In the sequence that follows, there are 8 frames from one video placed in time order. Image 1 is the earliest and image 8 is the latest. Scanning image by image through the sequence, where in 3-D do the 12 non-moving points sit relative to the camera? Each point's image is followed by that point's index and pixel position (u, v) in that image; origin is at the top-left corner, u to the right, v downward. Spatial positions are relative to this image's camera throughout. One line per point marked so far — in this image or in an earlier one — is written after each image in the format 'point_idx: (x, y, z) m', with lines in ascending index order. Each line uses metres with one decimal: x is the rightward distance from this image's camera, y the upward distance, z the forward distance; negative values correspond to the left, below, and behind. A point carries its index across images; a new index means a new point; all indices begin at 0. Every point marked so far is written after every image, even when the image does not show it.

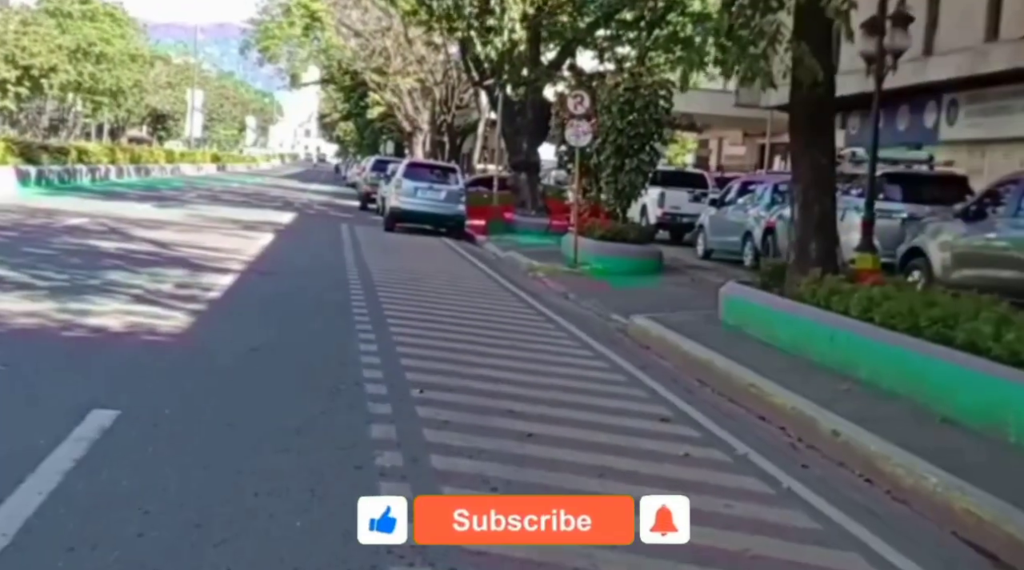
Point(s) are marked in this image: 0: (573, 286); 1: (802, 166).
0: (+1.0, 0.0, +20.0) m
1: (+3.2, +1.3, +12.9) m
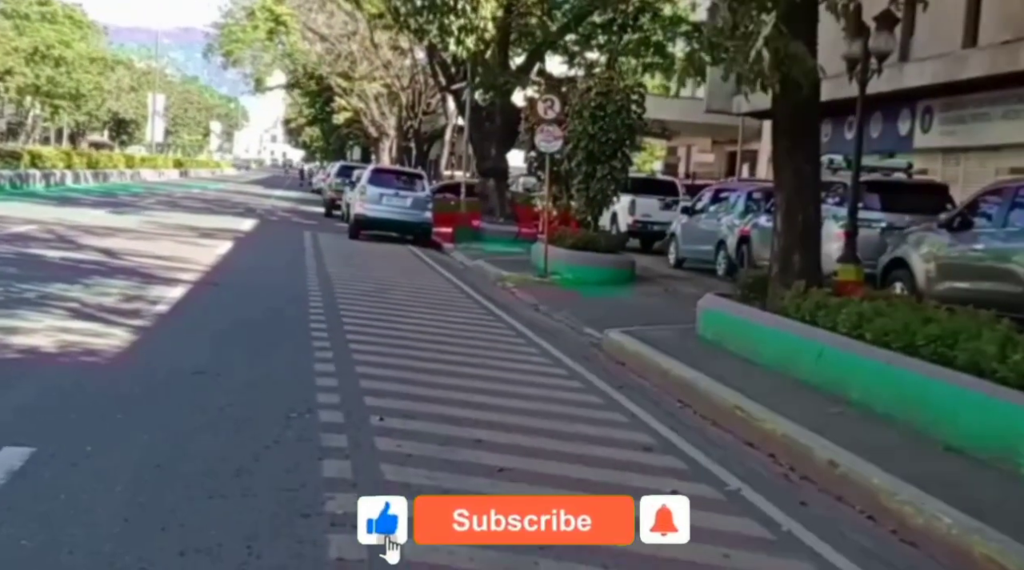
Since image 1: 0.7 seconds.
0: (+0.5, -0.2, +19.3) m
1: (+2.9, +1.2, +12.3) m
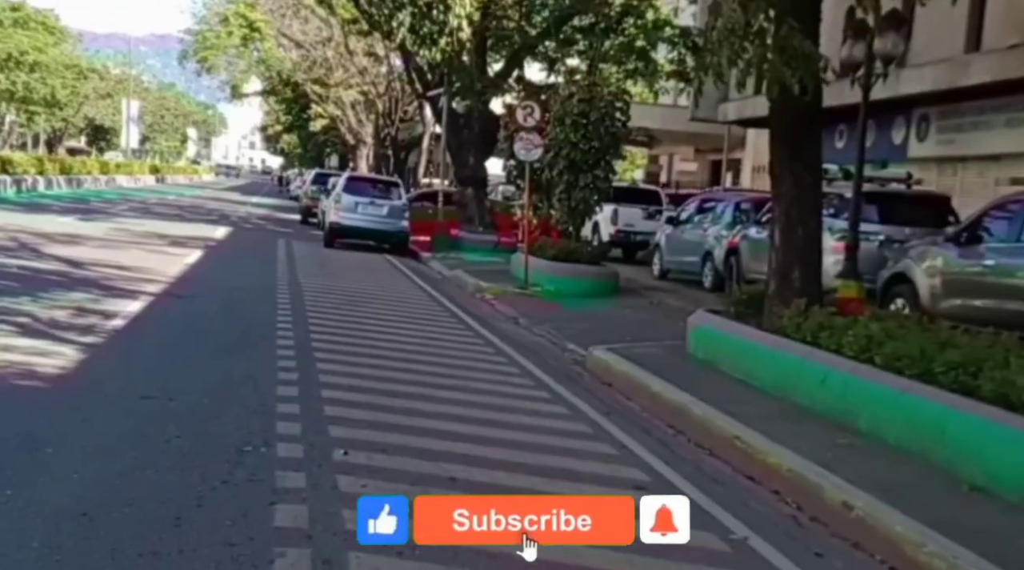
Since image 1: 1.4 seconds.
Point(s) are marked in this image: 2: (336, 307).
0: (+0.2, -0.4, +18.5) m
1: (+2.7, +1.0, +11.6) m
2: (-2.4, -0.3, +15.8) m
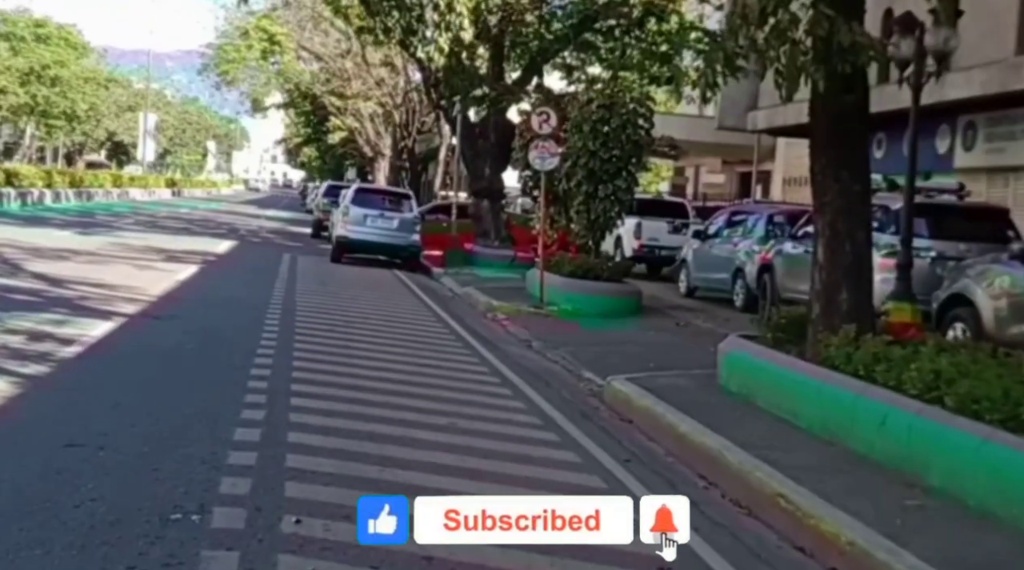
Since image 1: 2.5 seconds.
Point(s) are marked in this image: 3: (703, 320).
0: (+0.4, -0.6, +17.1) m
1: (+2.7, +0.8, +10.1) m
2: (-2.2, -0.5, +14.4) m
3: (+3.1, -0.6, +19.3) m
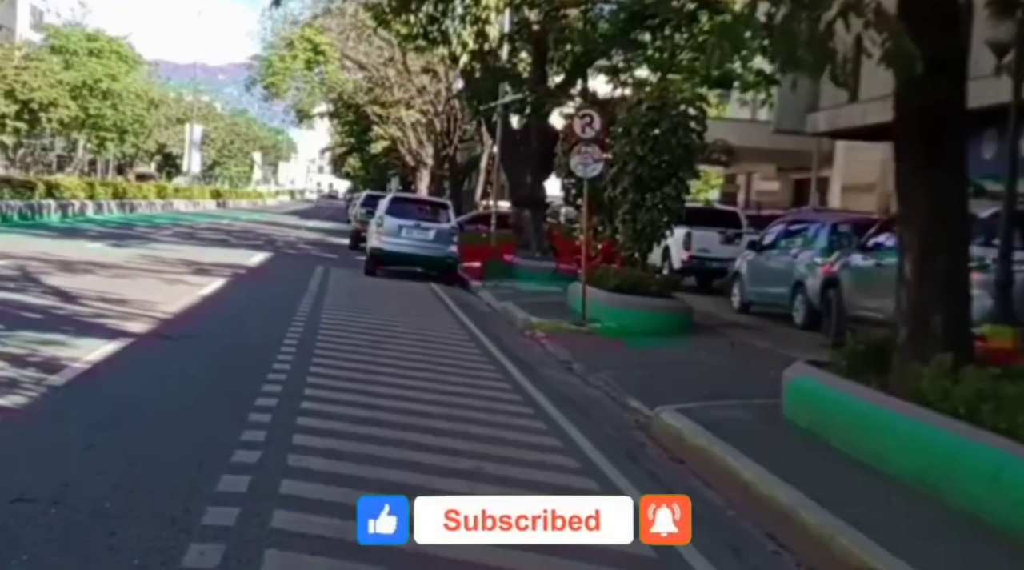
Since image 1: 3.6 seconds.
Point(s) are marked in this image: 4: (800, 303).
0: (+0.9, -0.9, +15.9) m
1: (+3.0, +0.7, +8.8) m
2: (-1.8, -0.7, +13.3) m
3: (+3.8, -0.8, +17.9) m
4: (+4.8, -0.3, +19.6) m
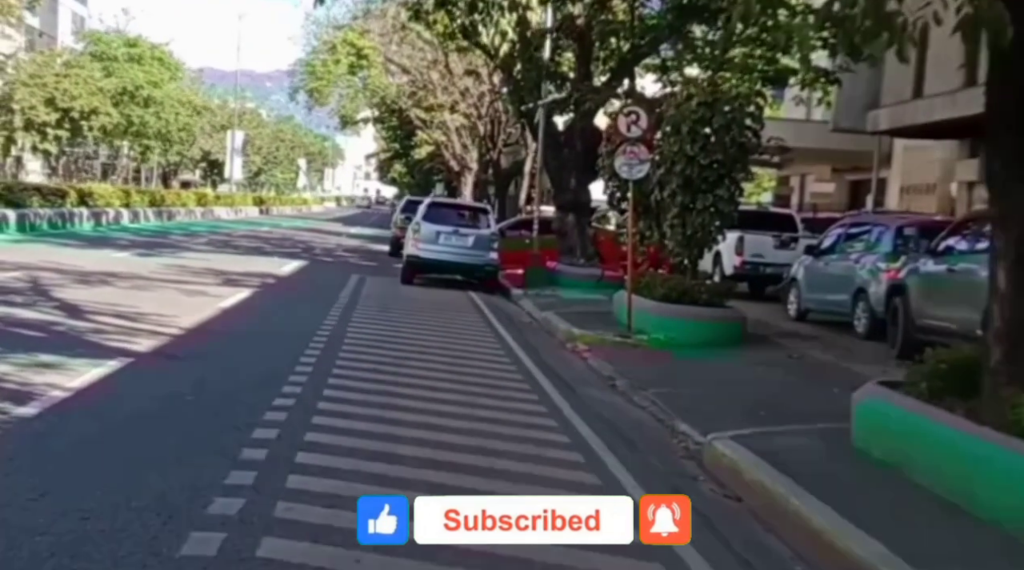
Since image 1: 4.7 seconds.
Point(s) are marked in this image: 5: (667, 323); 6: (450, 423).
0: (+1.4, -1.0, +14.7) m
1: (+3.2, +0.6, +7.6) m
2: (-1.4, -0.8, +12.2) m
3: (+4.3, -0.9, +16.6) m
4: (+5.4, -0.4, +18.3) m
5: (+2.3, -0.6, +16.9) m
6: (-0.5, -1.1, +9.5) m
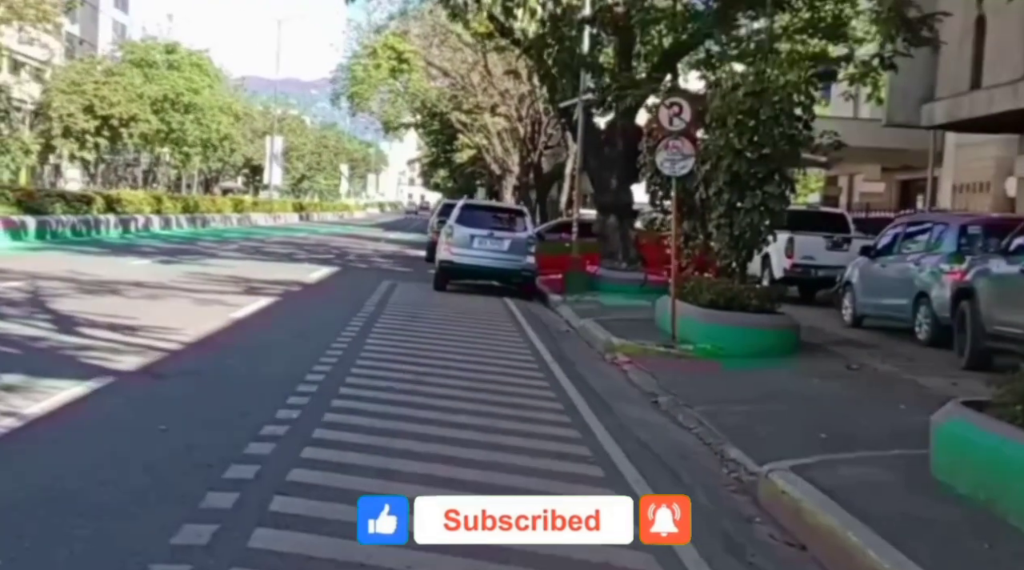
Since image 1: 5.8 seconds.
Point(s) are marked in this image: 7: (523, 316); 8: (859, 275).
0: (+1.8, -1.0, +13.5) m
1: (+3.3, +0.5, +6.3) m
2: (-1.1, -0.9, +11.1) m
3: (+4.8, -1.0, +15.2) m
4: (+5.9, -0.5, +16.9) m
5: (+2.7, -0.6, +15.6) m
6: (-0.3, -1.2, +8.3) m
7: (+0.2, -0.5, +19.9) m
8: (+5.8, +0.2, +19.5) m
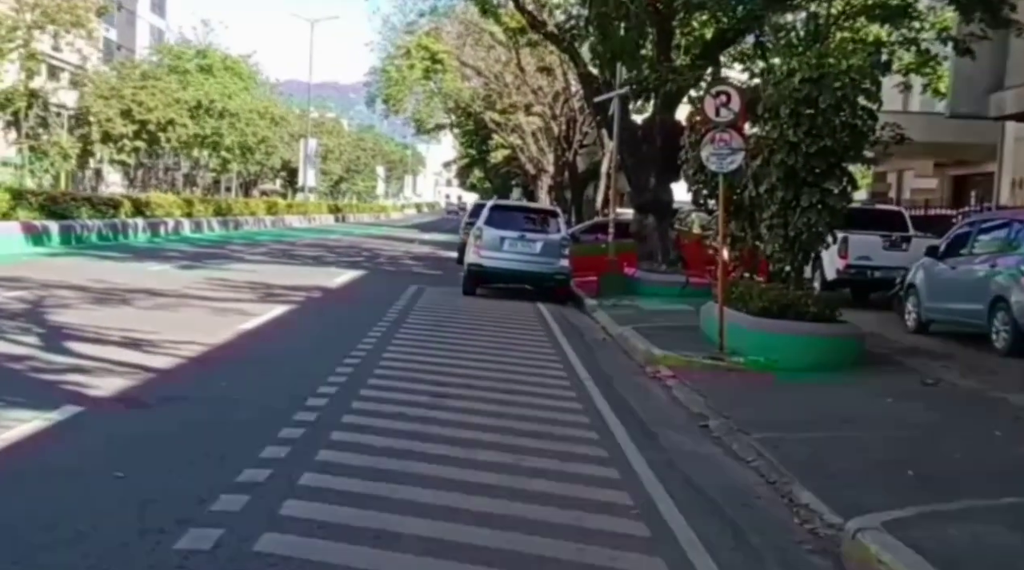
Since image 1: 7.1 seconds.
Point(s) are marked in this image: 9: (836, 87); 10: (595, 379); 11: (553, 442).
0: (+2.1, -1.1, +12.0) m
1: (+3.4, +0.5, +4.8) m
2: (-0.9, -1.0, +9.7) m
3: (+5.2, -1.0, +13.7) m
4: (+6.4, -0.5, +15.3) m
5: (+3.1, -0.7, +14.1) m
6: (-0.2, -1.3, +6.9) m
7: (+0.7, -0.6, +18.5) m
8: (+6.3, +0.1, +17.8) m
9: (+3.9, +2.4, +14.1) m
10: (+1.0, -1.0, +13.2) m
11: (+0.3, -1.2, +9.1) m
